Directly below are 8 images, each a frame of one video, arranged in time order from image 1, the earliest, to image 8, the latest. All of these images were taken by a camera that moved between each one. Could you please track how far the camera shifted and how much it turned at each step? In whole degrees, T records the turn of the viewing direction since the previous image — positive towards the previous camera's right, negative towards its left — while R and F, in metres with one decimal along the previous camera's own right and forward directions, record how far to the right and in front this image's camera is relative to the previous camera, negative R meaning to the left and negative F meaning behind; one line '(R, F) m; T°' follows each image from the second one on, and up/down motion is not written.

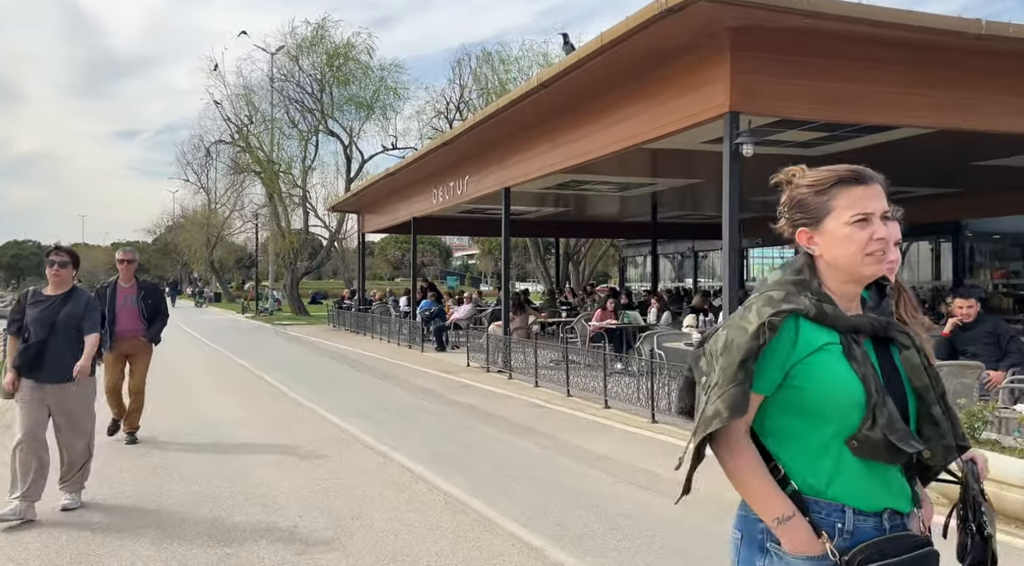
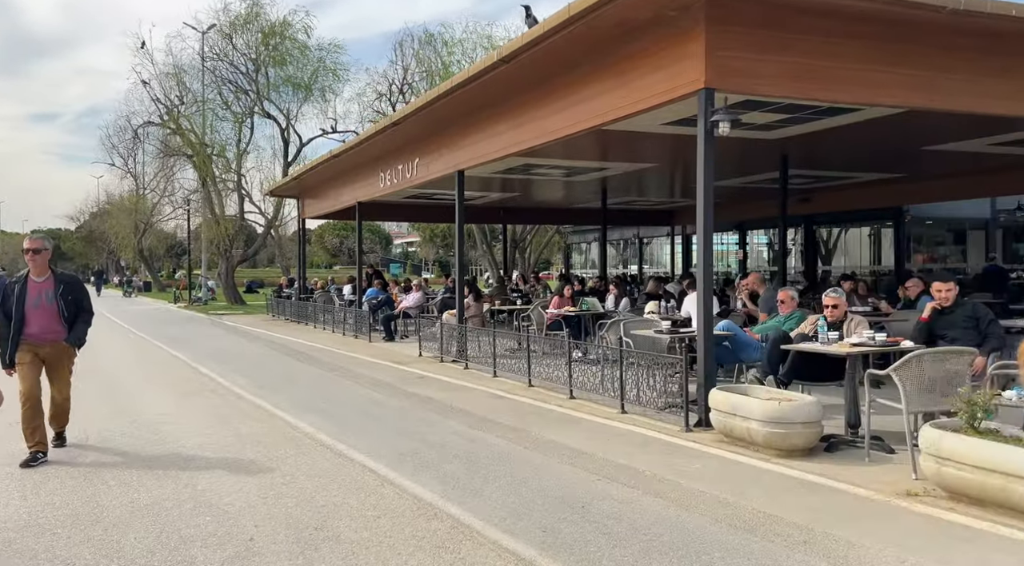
(-0.3, +0.6) m; +4°
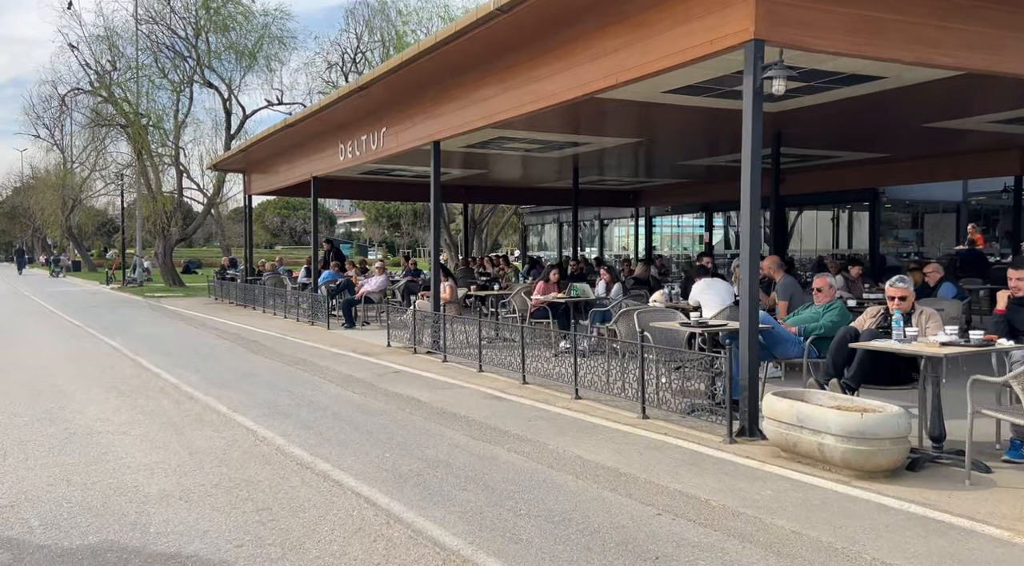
(-0.6, +1.5) m; +3°
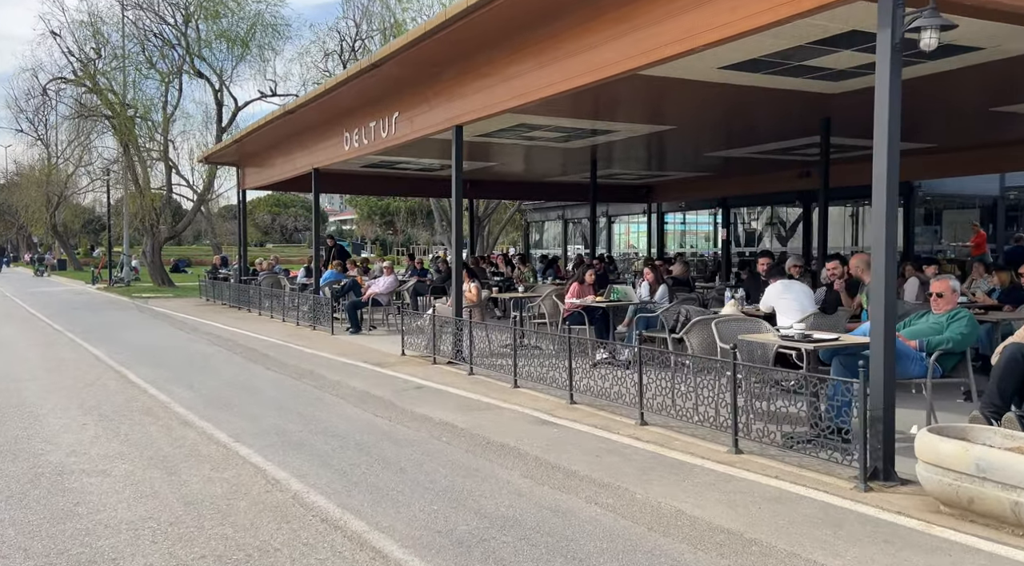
(-0.5, +1.6) m; +1°
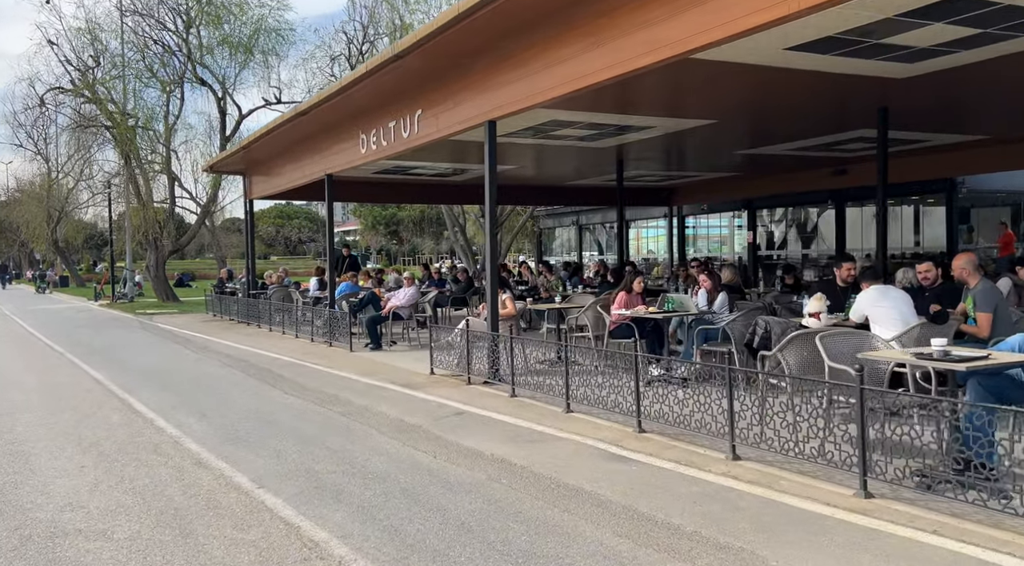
(-0.4, +1.2) m; 0°
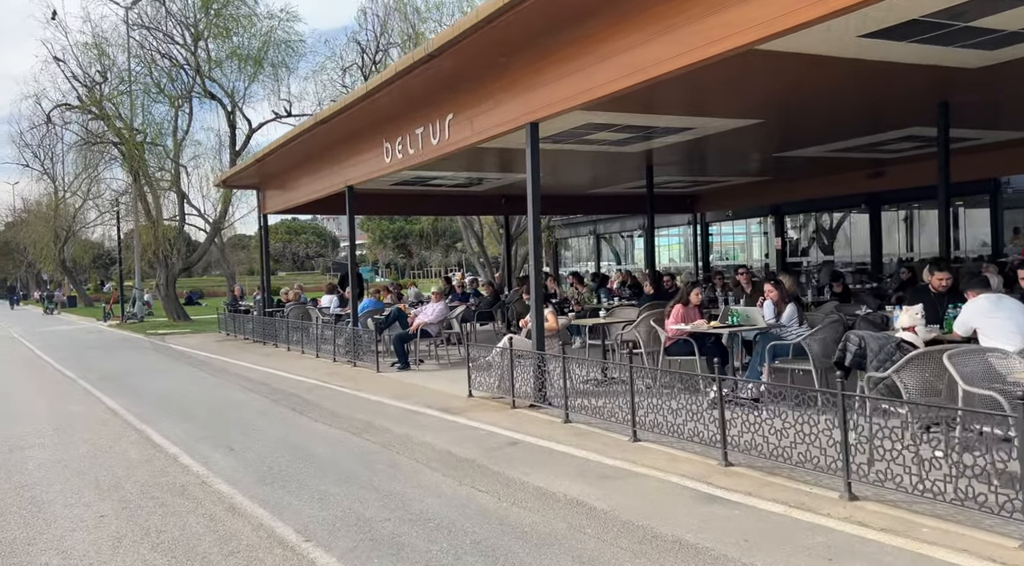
(-0.4, +0.9) m; 0°
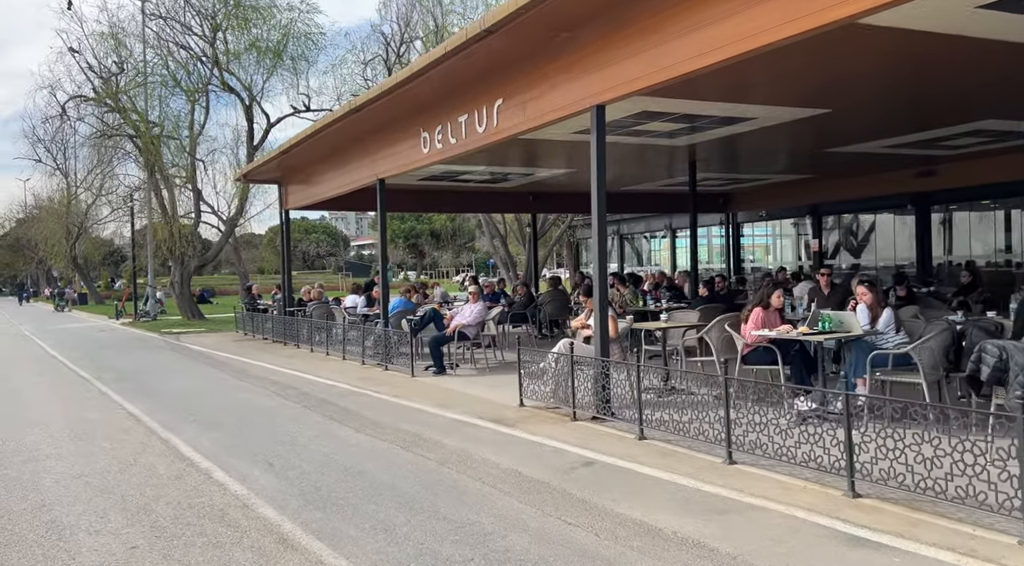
(-0.5, +1.0) m; 0°
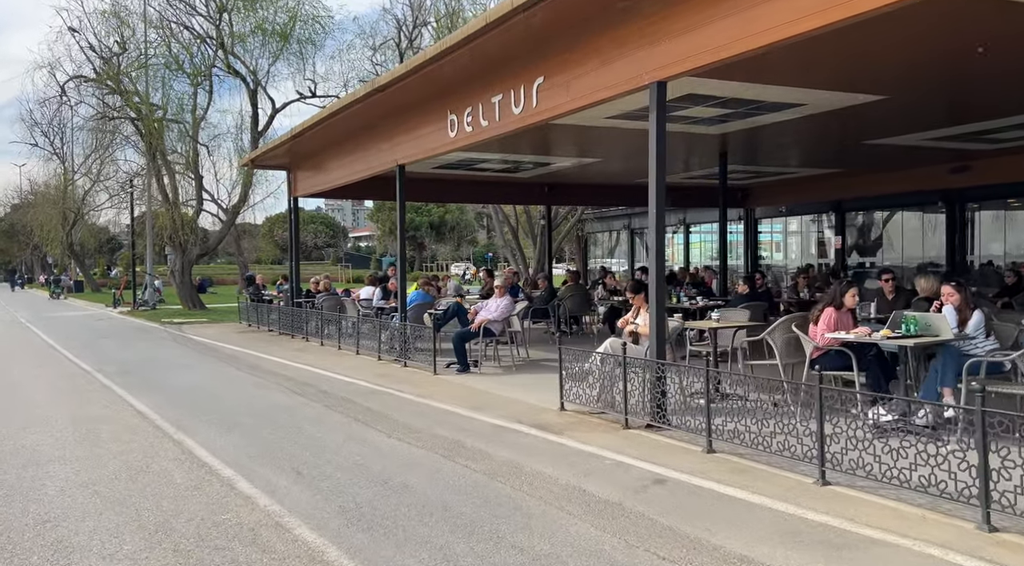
(-0.5, +0.9) m; 0°
